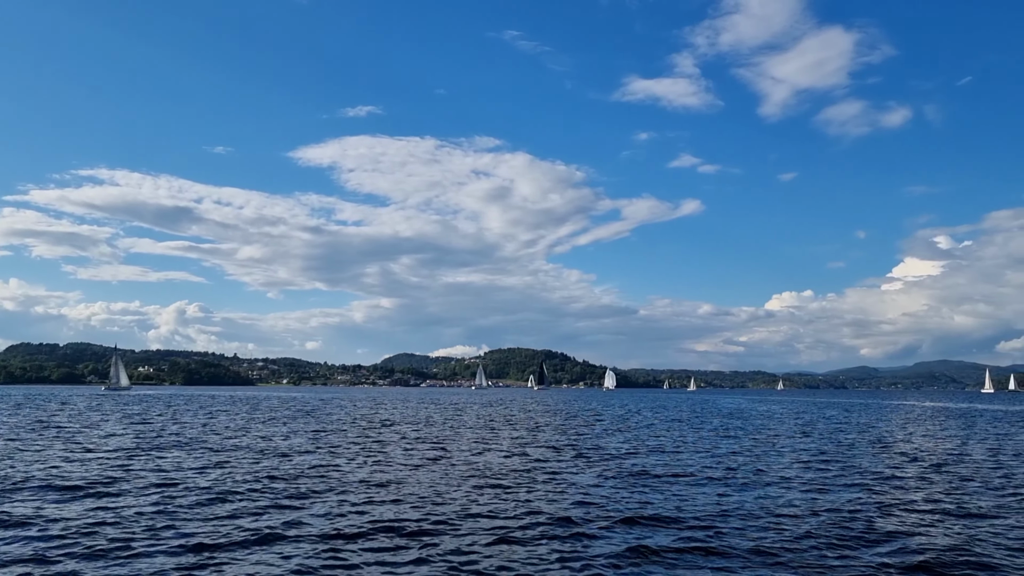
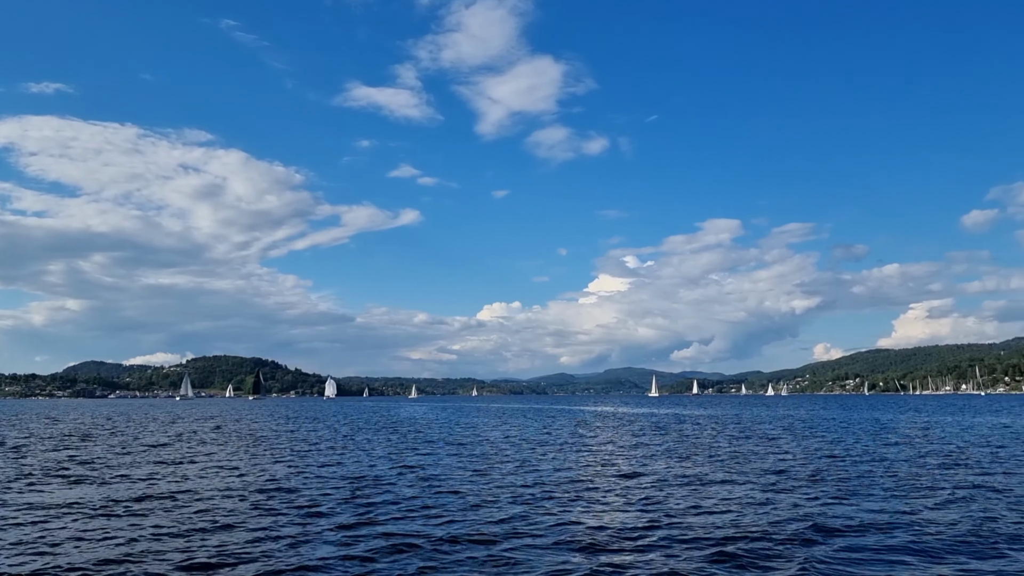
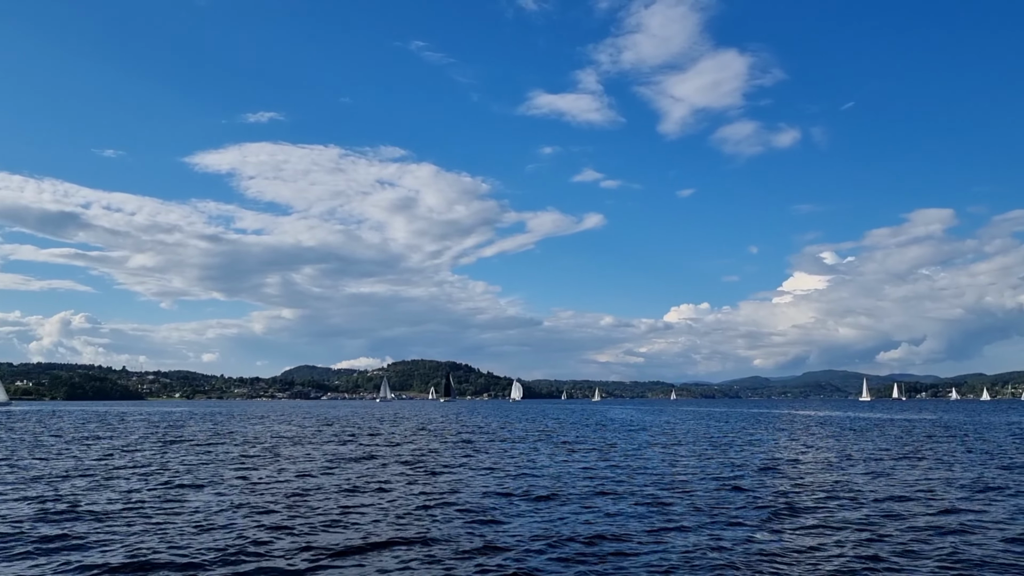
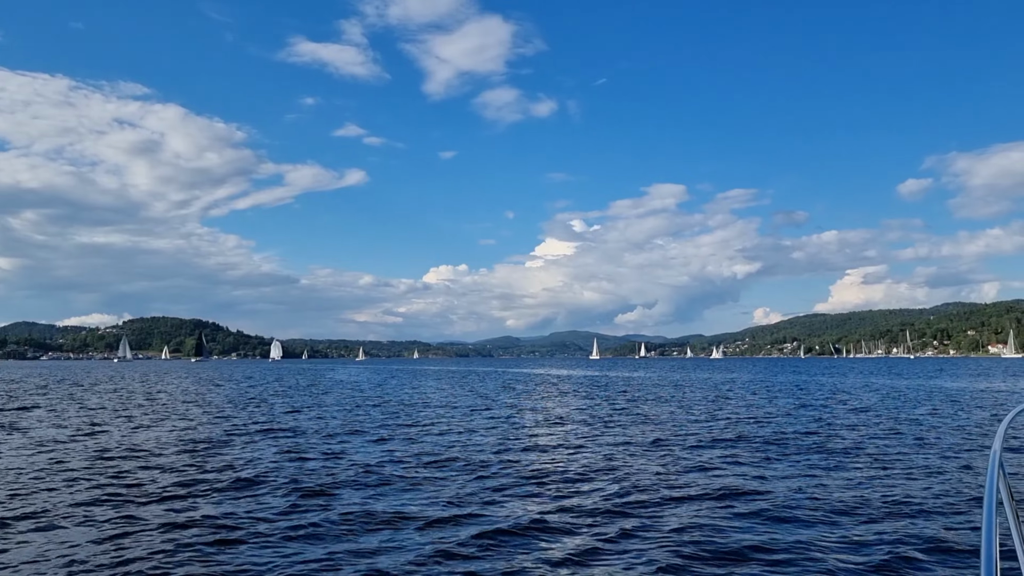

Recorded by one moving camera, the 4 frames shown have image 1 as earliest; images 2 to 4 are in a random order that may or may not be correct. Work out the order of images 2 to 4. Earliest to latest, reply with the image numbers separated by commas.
3, 2, 4
